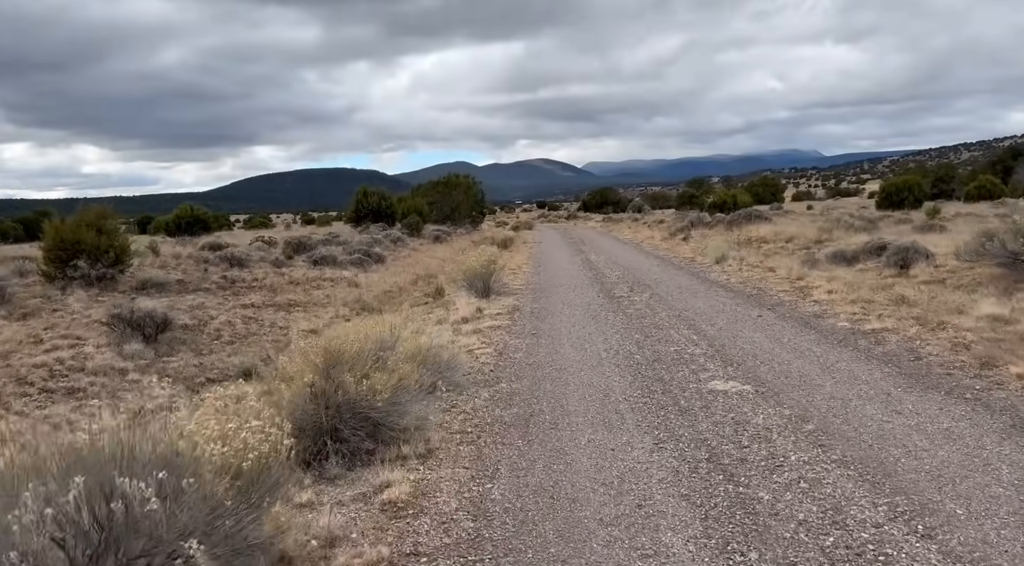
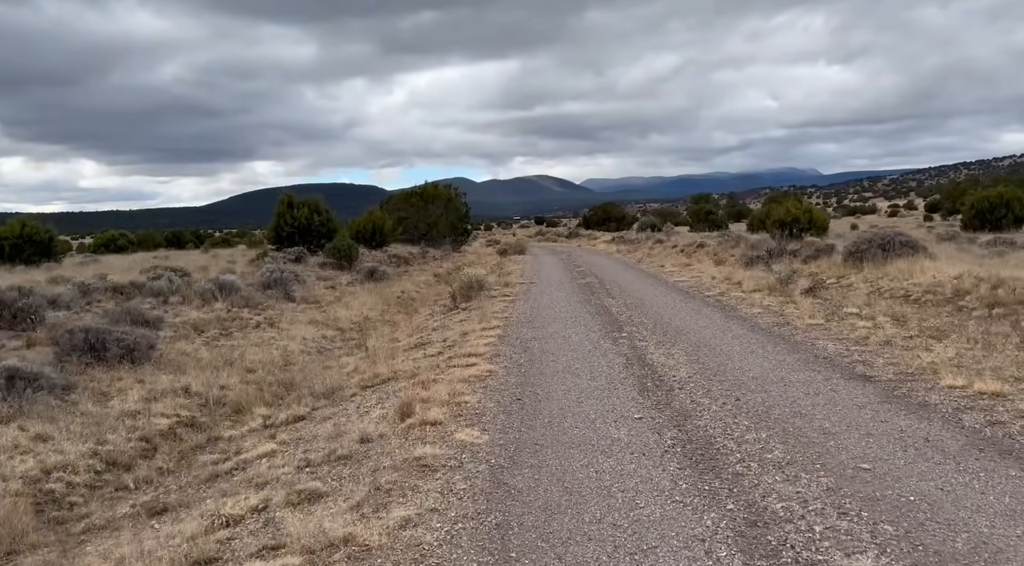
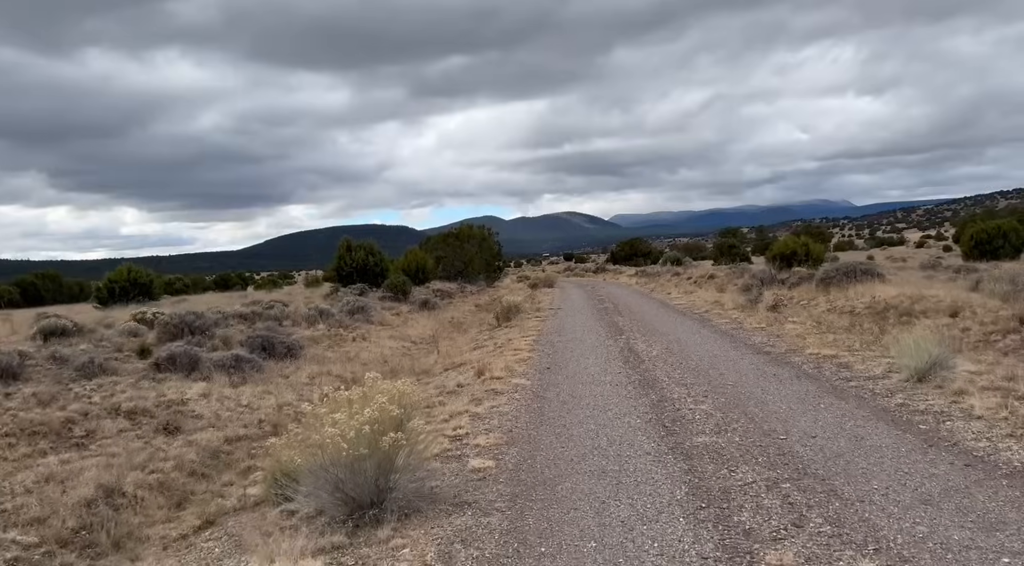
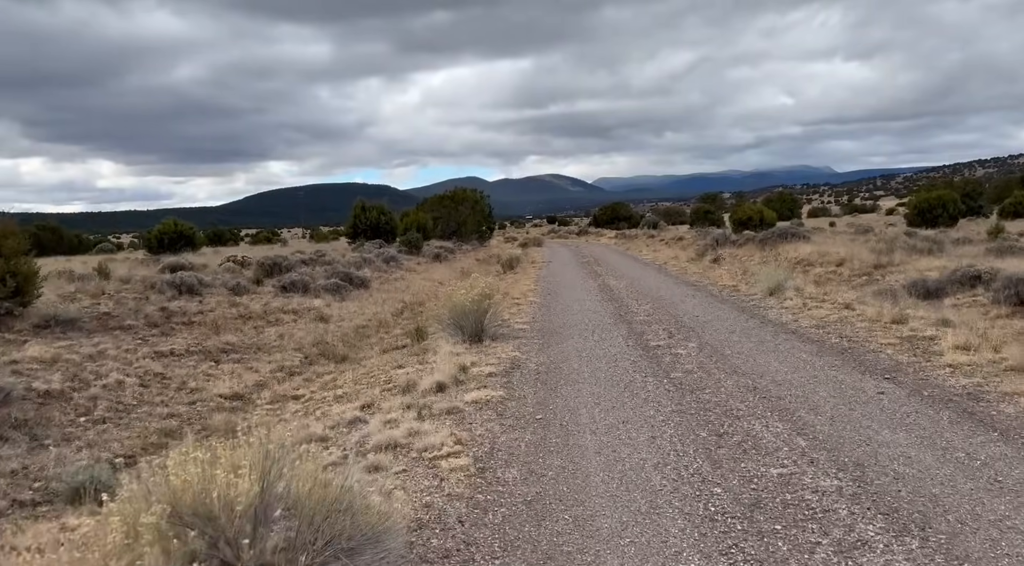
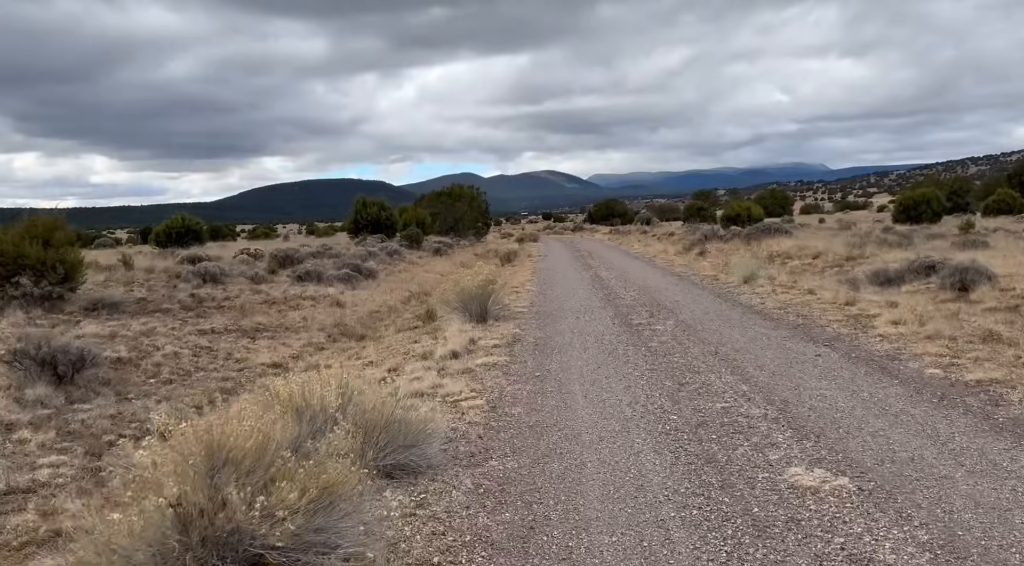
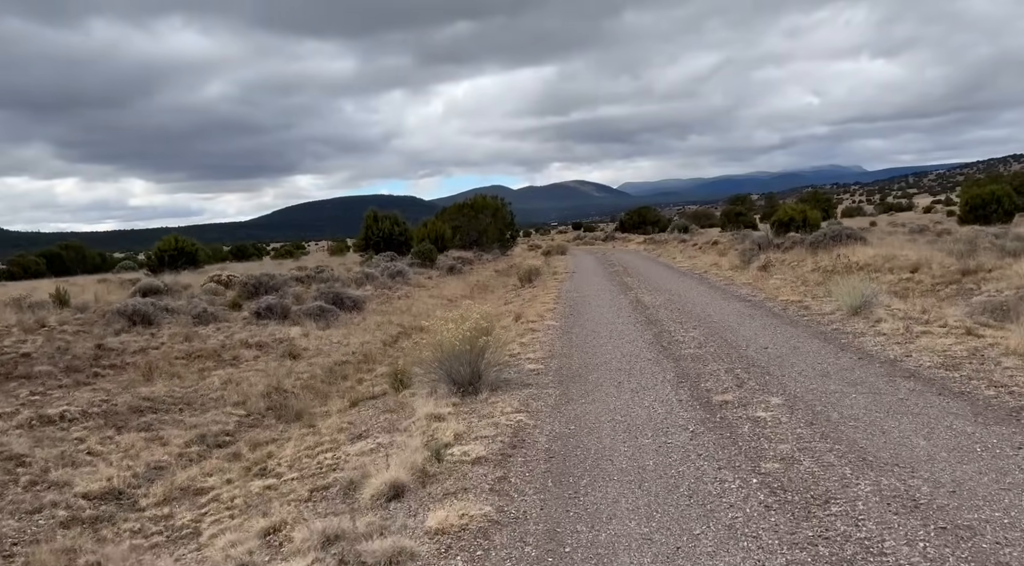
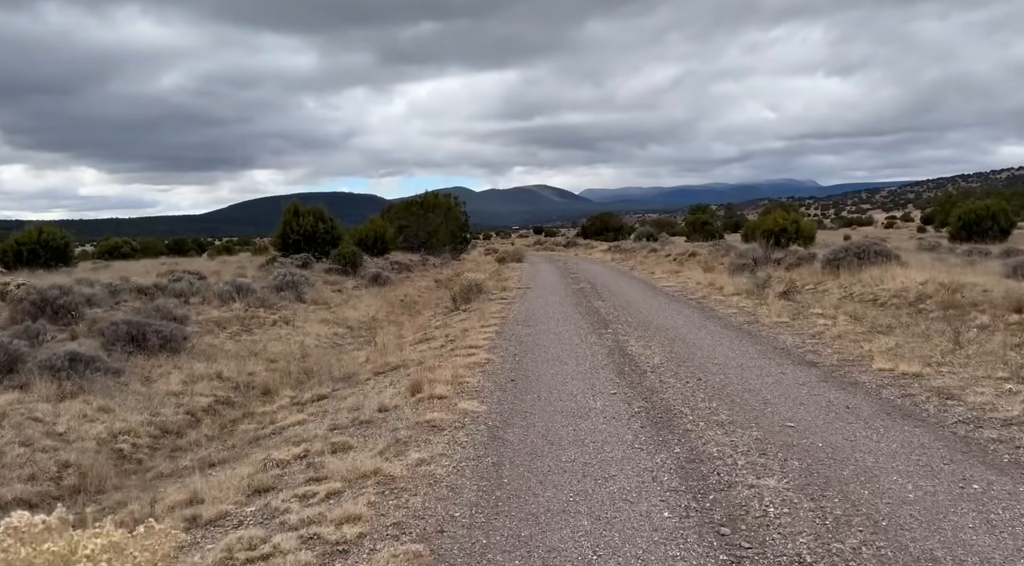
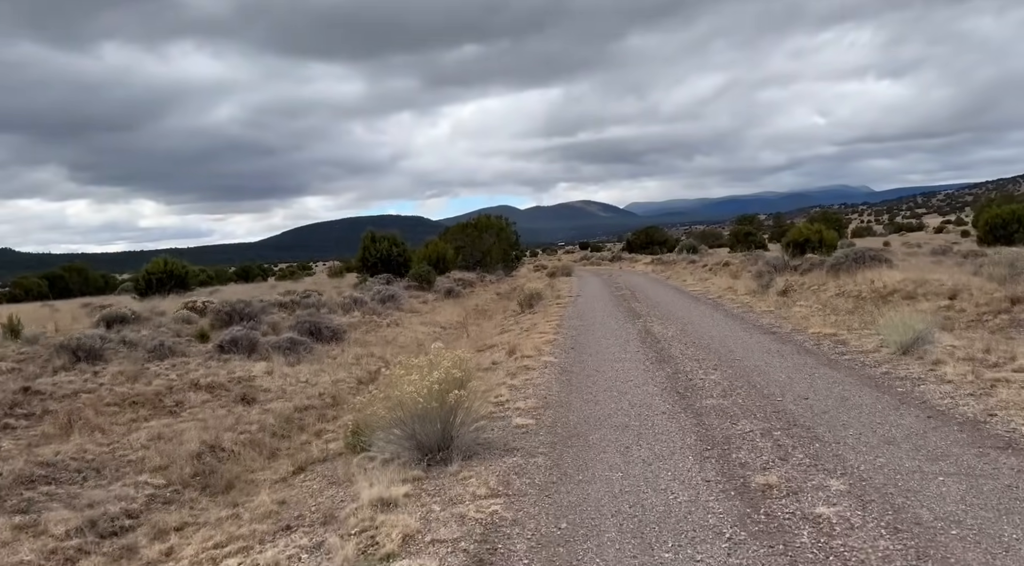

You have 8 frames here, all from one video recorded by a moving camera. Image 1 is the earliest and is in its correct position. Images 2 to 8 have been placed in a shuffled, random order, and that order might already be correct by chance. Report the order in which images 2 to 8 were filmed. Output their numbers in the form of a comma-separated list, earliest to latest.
5, 4, 6, 8, 3, 7, 2
